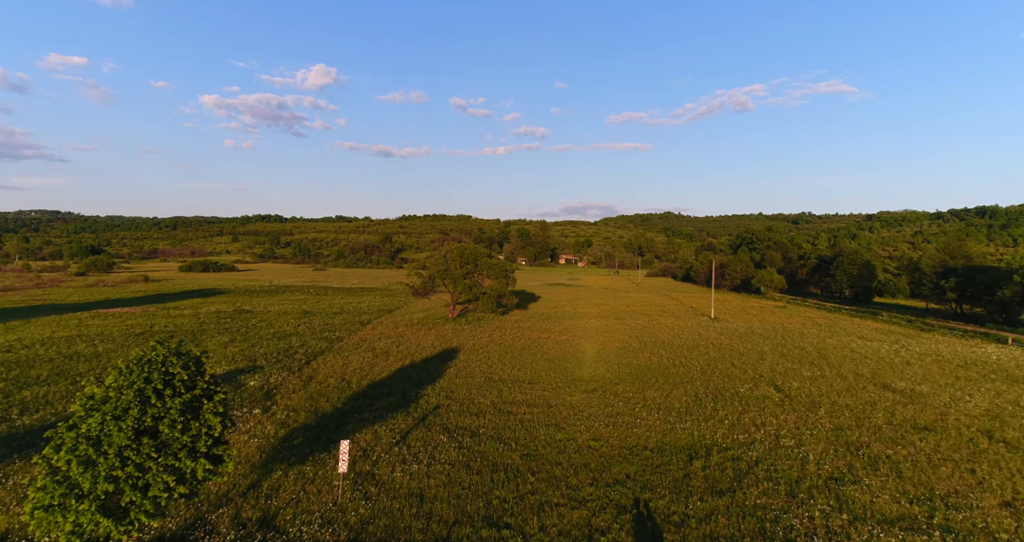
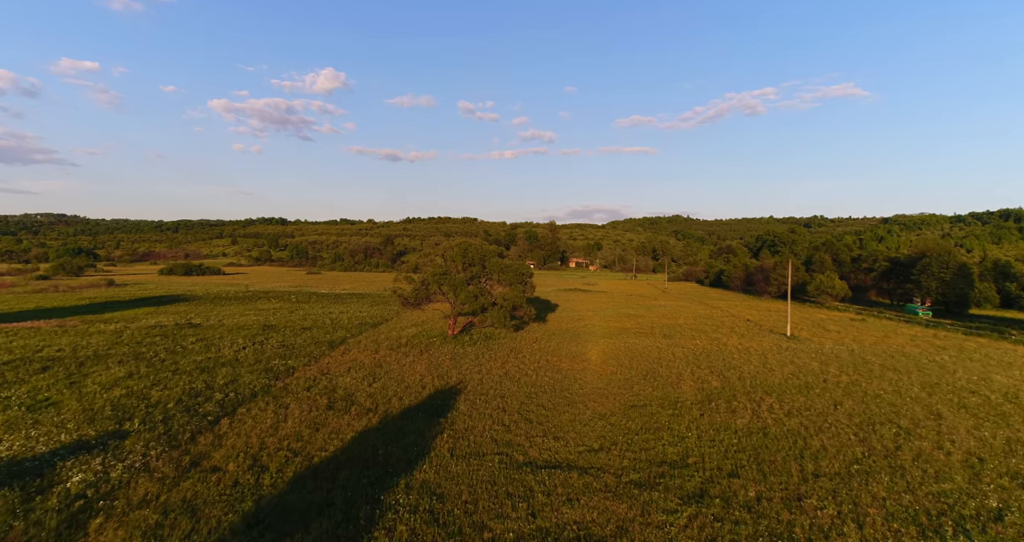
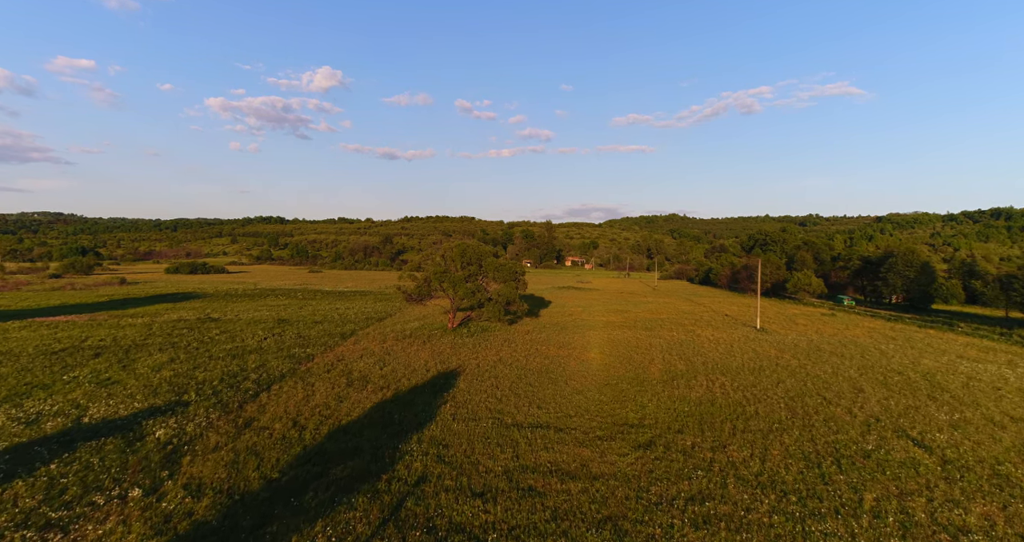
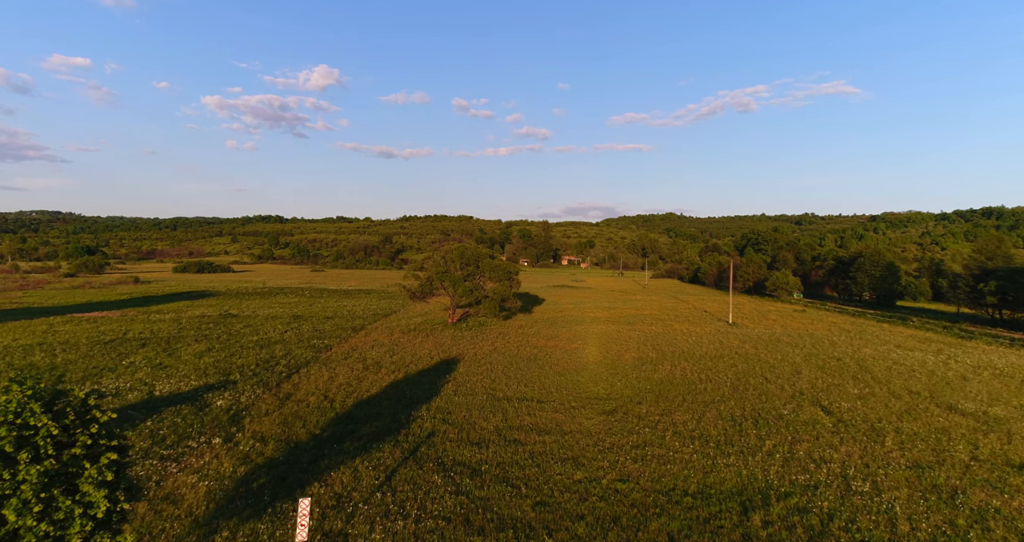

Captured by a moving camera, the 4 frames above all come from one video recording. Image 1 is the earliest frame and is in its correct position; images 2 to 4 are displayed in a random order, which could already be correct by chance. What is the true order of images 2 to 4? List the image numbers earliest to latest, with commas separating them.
4, 3, 2
